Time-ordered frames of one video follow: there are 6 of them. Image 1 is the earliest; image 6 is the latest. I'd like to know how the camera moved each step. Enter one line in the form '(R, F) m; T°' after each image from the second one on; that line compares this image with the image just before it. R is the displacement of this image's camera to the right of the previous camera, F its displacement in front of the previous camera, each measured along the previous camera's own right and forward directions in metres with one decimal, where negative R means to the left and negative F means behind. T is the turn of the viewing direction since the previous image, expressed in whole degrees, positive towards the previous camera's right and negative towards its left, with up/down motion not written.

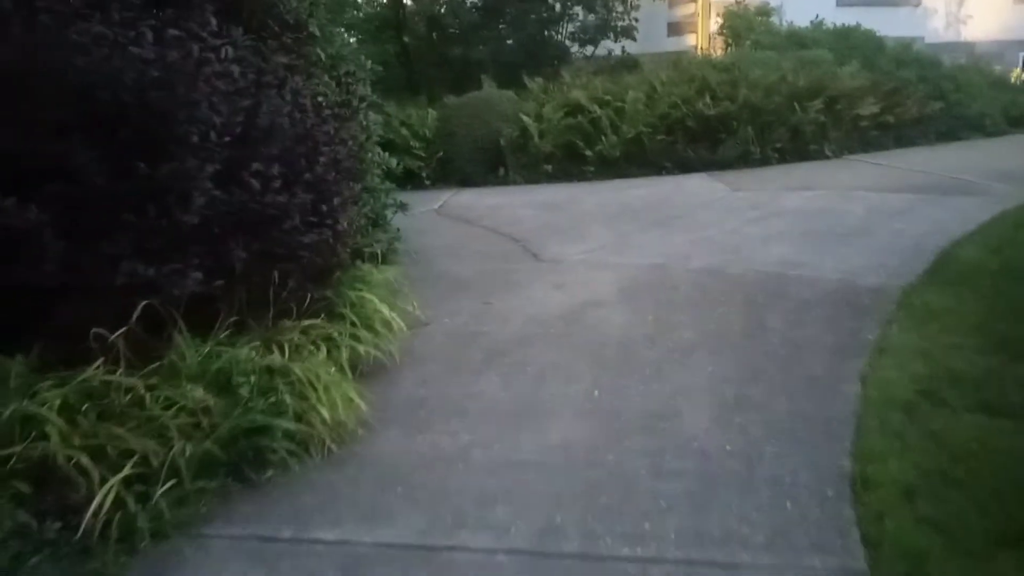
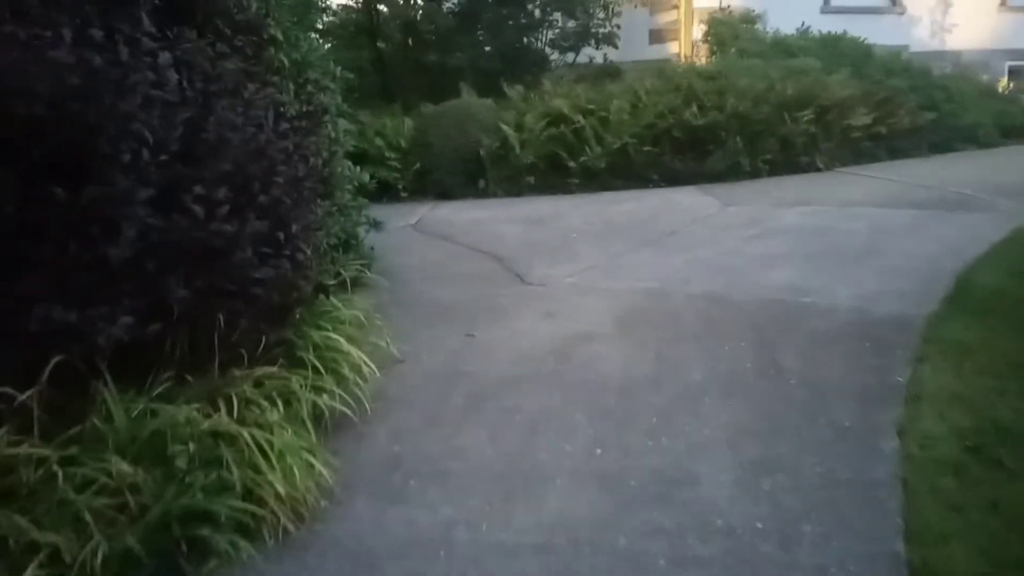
(0.0, +0.5) m; +1°
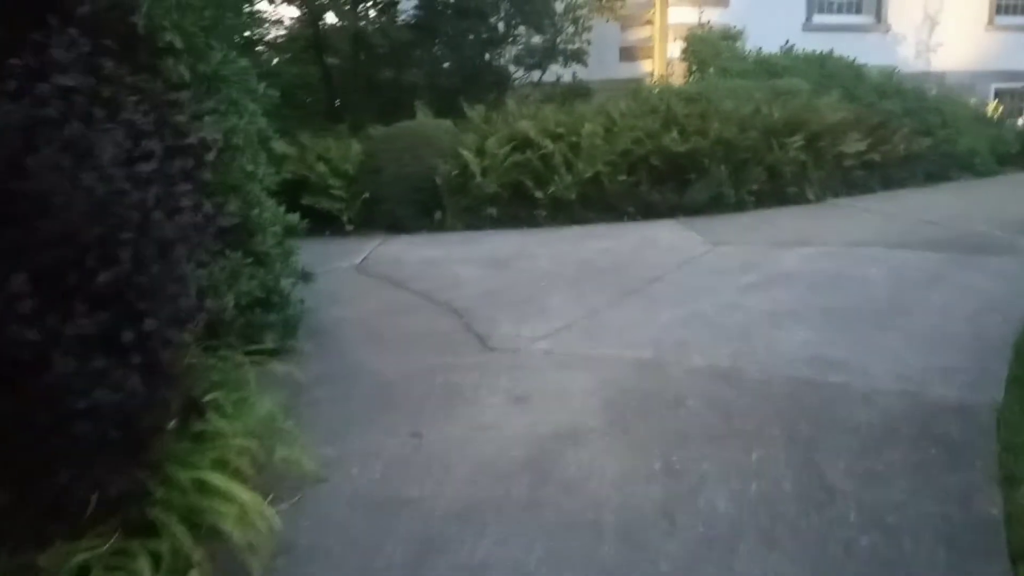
(0.0, +1.1) m; +2°
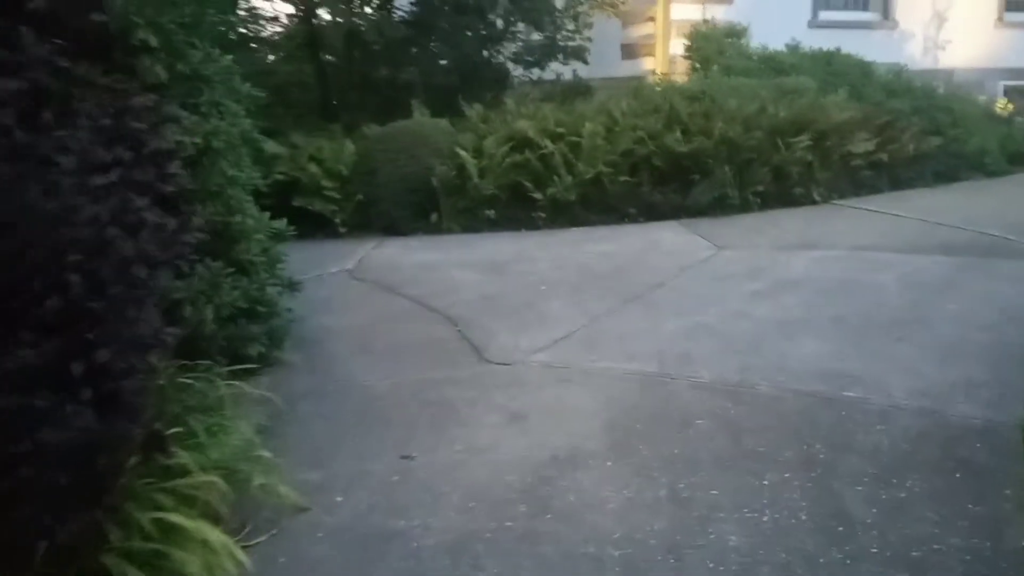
(0.0, +0.2) m; 0°
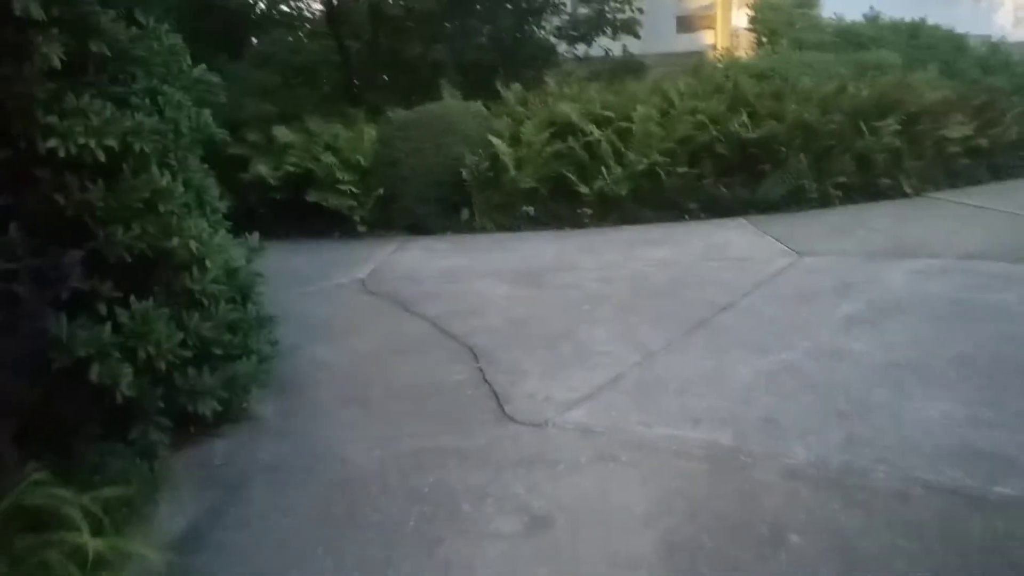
(+0.1, +1.1) m; -3°
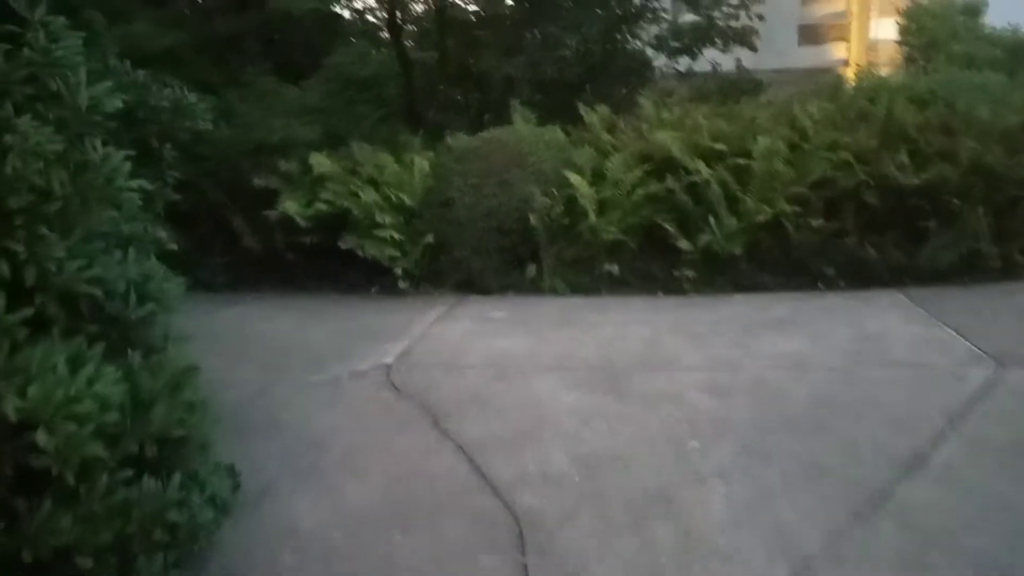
(0.0, +1.6) m; -5°
